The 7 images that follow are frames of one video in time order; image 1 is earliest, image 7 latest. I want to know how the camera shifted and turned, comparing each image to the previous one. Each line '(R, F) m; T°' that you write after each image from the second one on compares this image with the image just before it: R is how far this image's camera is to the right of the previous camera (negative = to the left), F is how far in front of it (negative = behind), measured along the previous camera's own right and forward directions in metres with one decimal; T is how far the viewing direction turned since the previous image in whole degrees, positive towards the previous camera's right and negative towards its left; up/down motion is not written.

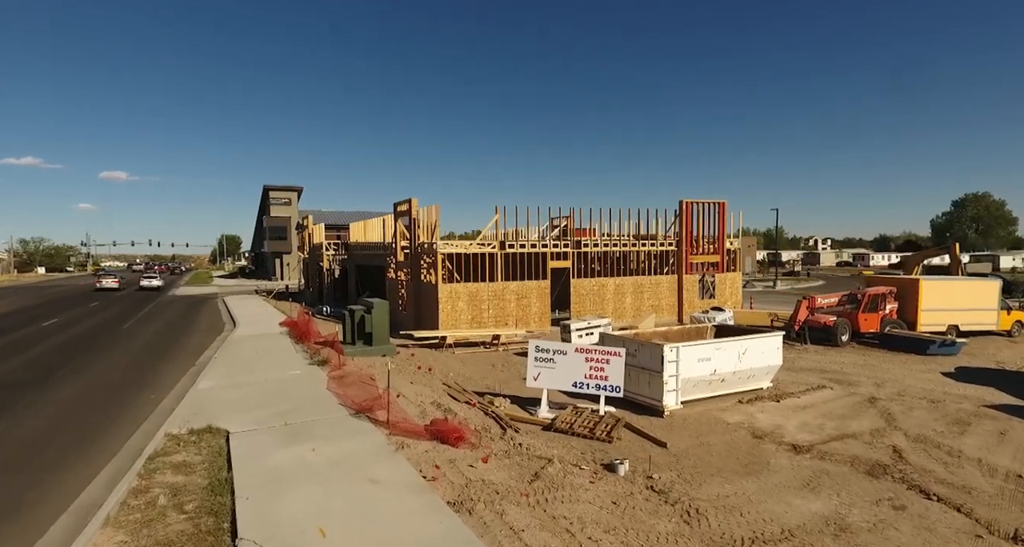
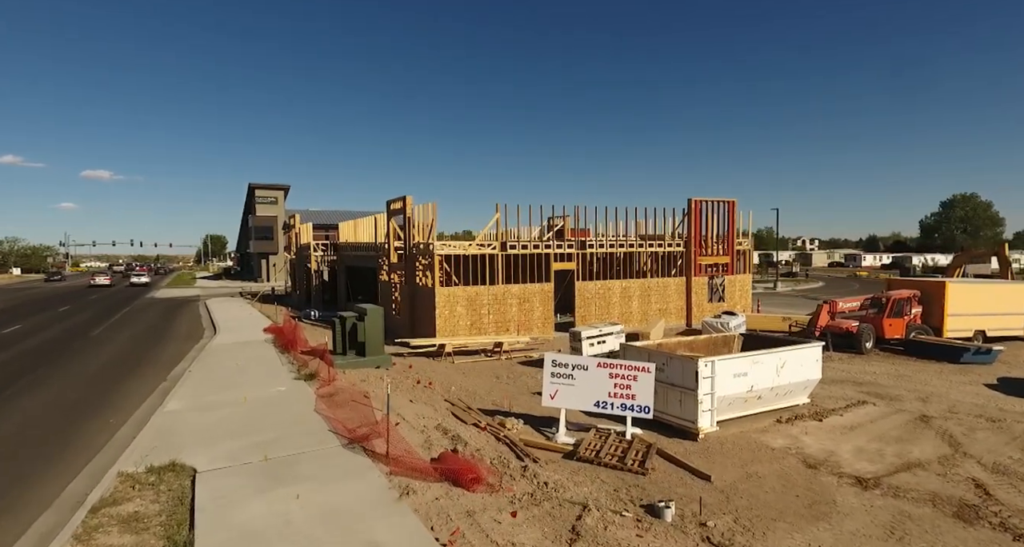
(-0.4, +1.3) m; +1°
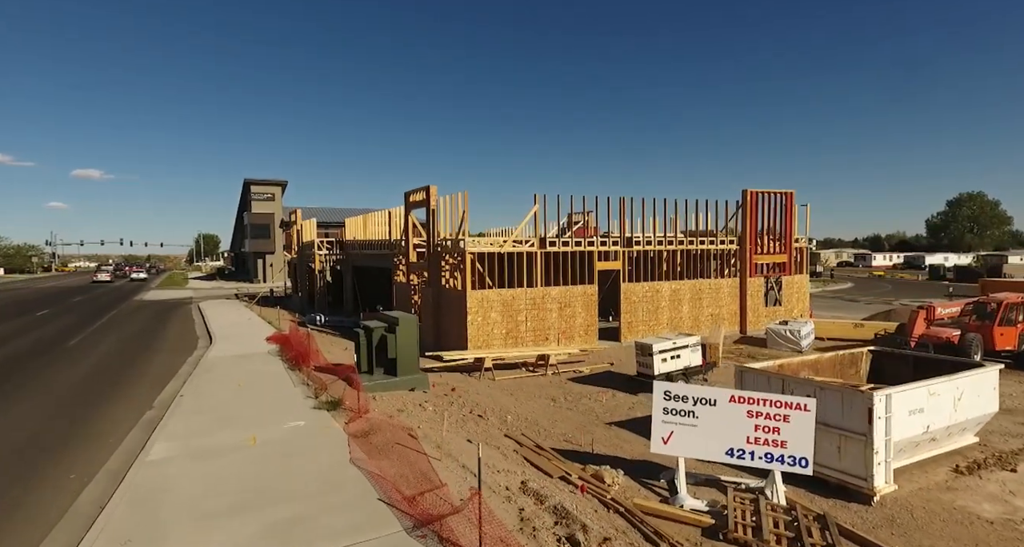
(-1.4, +2.5) m; +1°
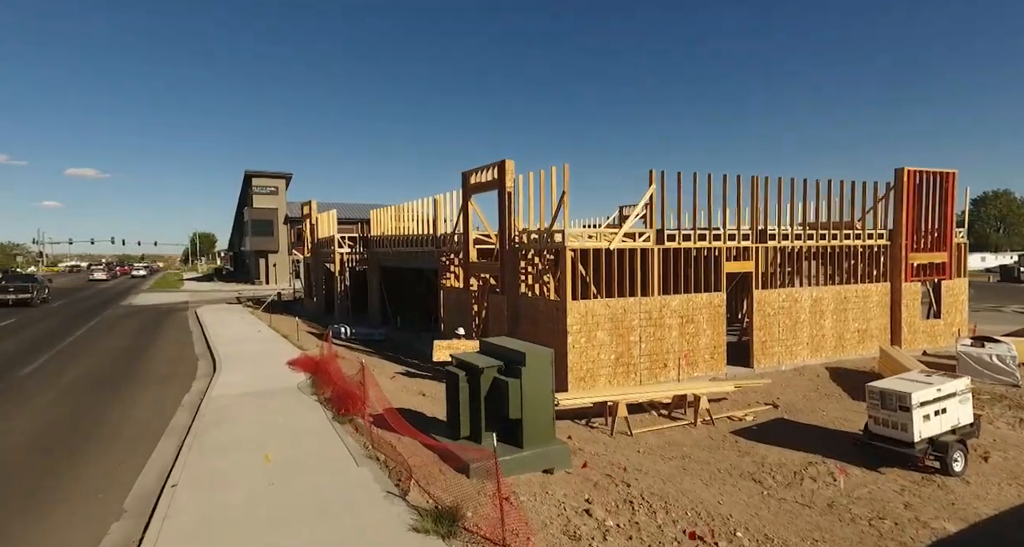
(-2.6, +4.6) m; 0°
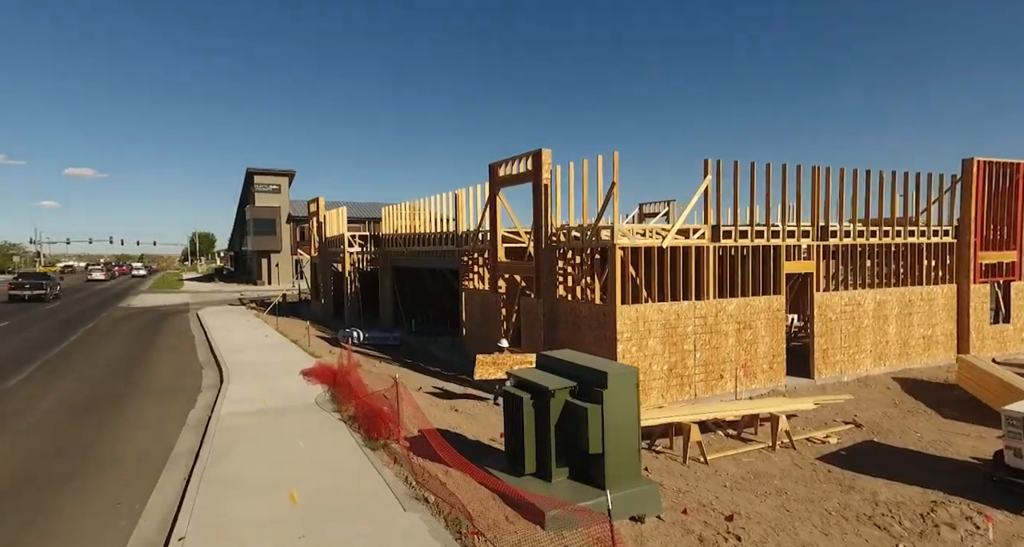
(-0.9, +1.3) m; 0°
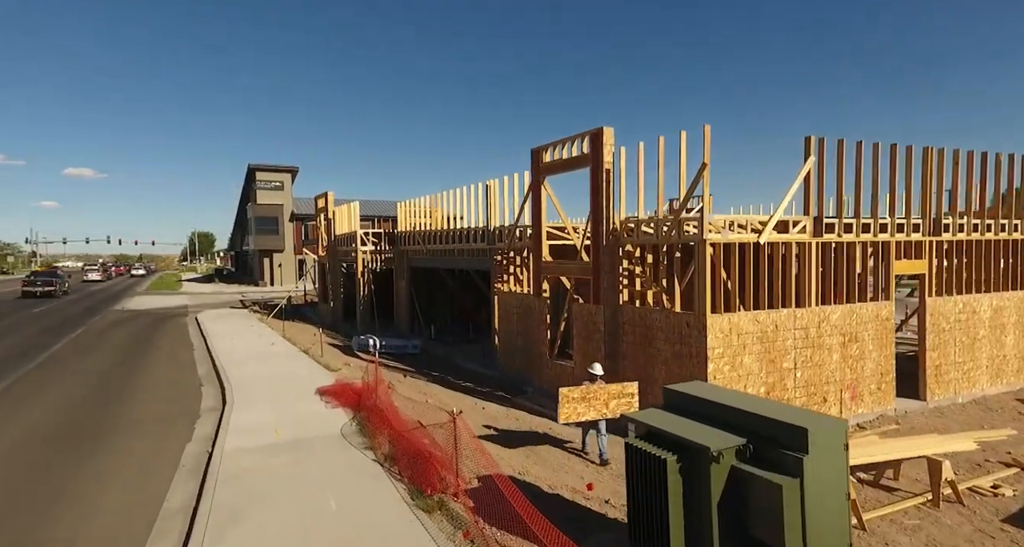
(-1.1, +2.0) m; 0°
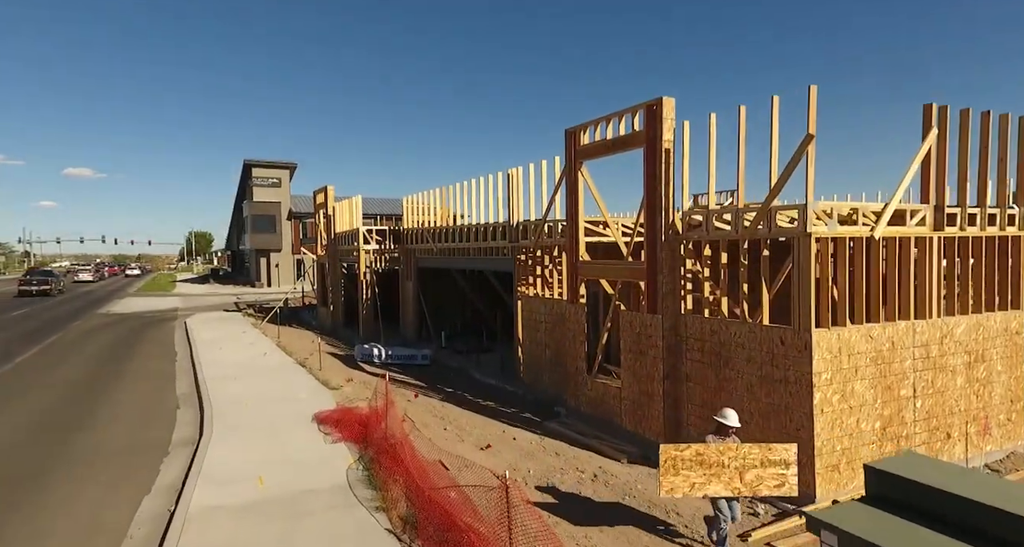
(-0.6, +2.0) m; 0°
